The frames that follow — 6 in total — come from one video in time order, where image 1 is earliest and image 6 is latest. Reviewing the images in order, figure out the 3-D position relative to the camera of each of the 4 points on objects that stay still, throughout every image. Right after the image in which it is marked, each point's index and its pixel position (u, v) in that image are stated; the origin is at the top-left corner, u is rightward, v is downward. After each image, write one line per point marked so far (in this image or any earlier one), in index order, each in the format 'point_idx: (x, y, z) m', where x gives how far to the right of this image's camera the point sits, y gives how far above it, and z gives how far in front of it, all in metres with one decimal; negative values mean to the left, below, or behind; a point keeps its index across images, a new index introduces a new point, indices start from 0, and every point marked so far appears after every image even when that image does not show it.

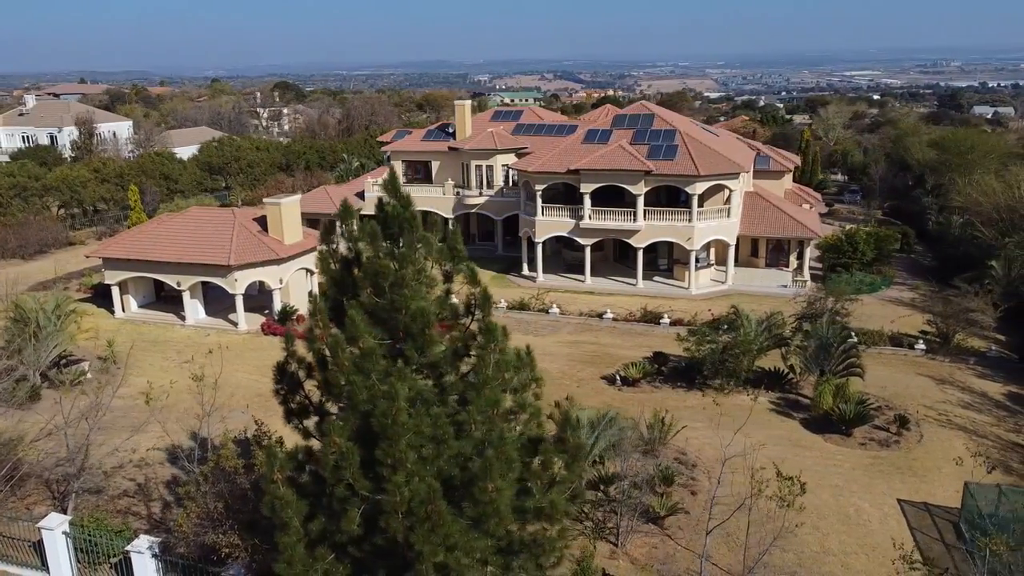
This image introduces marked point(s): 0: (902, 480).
0: (+8.9, -4.4, +18.4) m
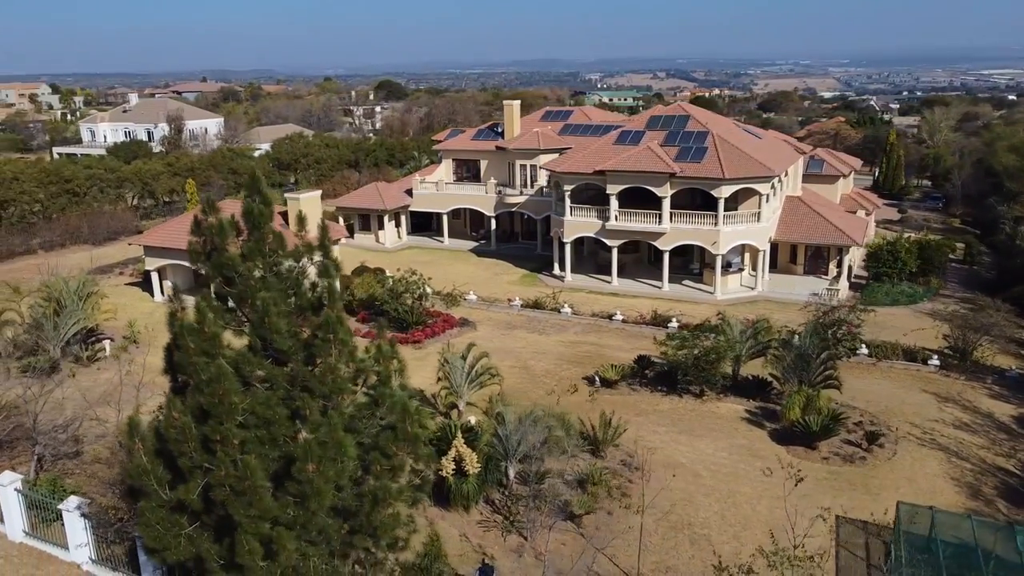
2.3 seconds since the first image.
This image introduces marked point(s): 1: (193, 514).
0: (+7.5, -4.6, +17.8) m
1: (-4.5, -3.2, +11.5) m
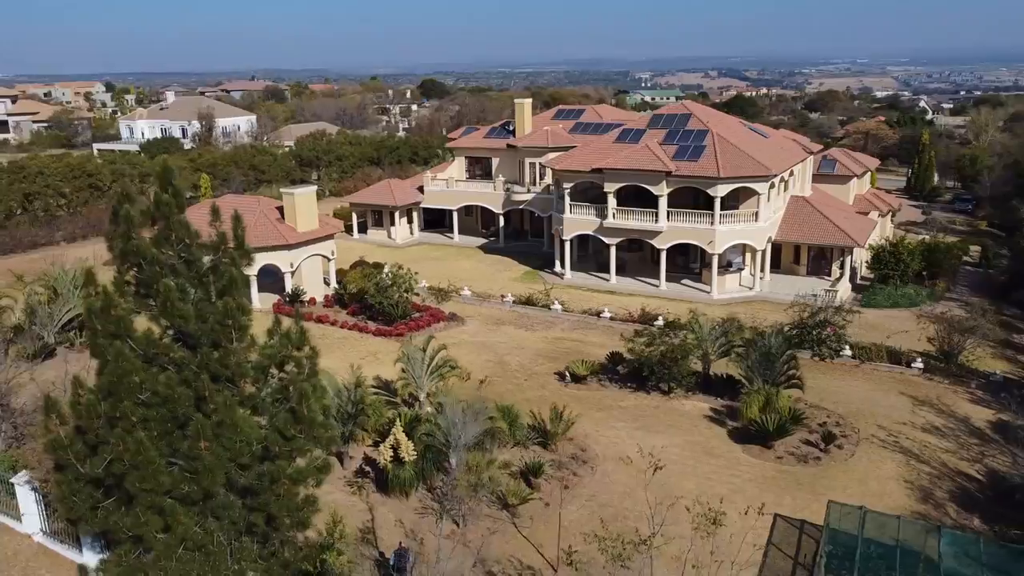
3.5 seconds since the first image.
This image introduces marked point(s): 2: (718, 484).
0: (+6.2, -4.6, +17.7) m
1: (-6.1, -3.0, +12.2) m
2: (+4.6, -4.4, +18.1) m
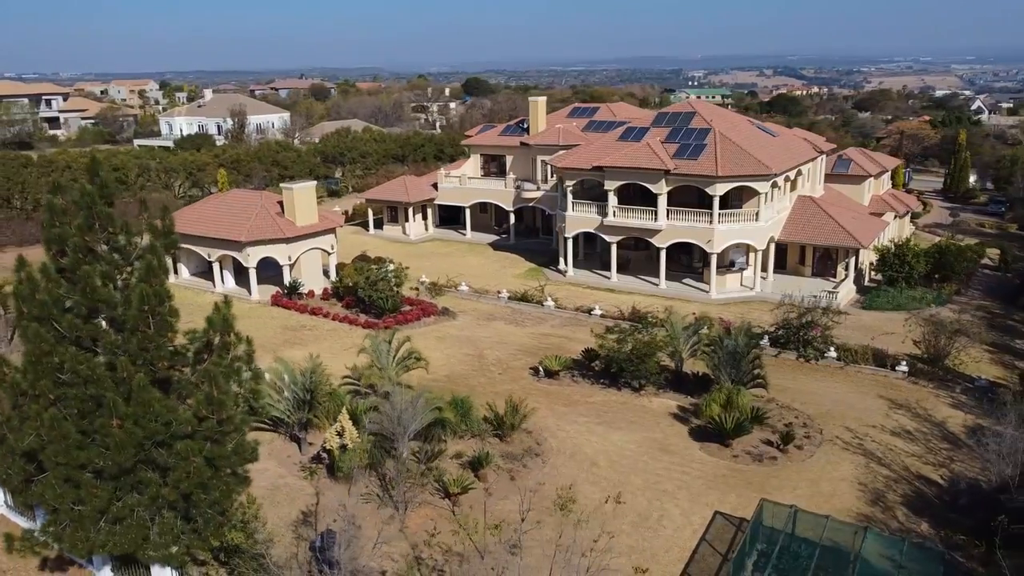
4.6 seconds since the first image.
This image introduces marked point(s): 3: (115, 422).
0: (+5.0, -4.5, +17.7) m
1: (-7.6, -2.8, +12.9) m
2: (+3.5, -4.4, +18.2) m
3: (-5.9, -2.0, +12.0) m
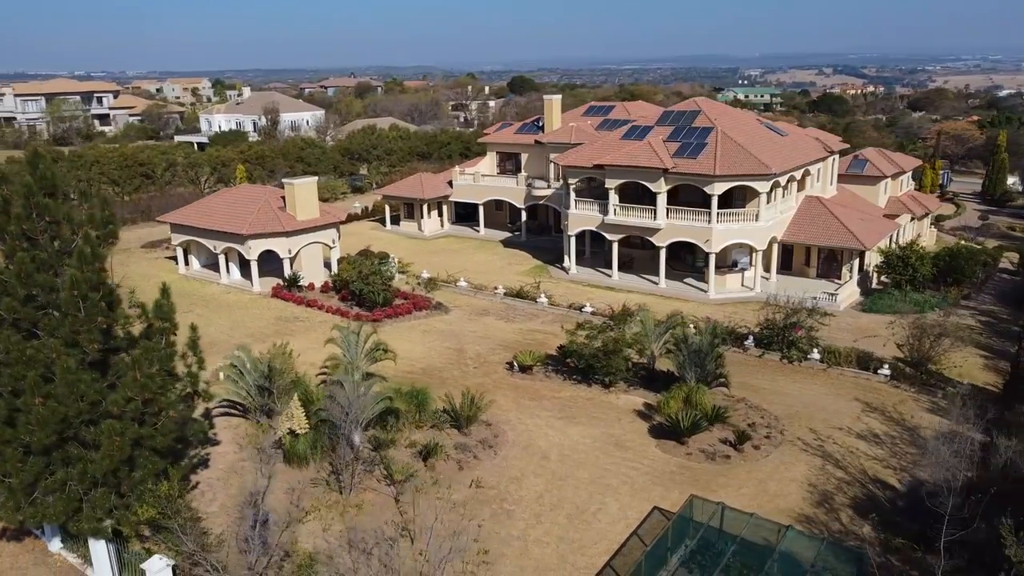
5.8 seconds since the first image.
0: (+3.8, -4.5, +17.8) m
1: (-9.1, -2.5, +13.8) m
2: (+2.3, -4.3, +18.4) m
3: (-7.4, -1.8, +12.7) m
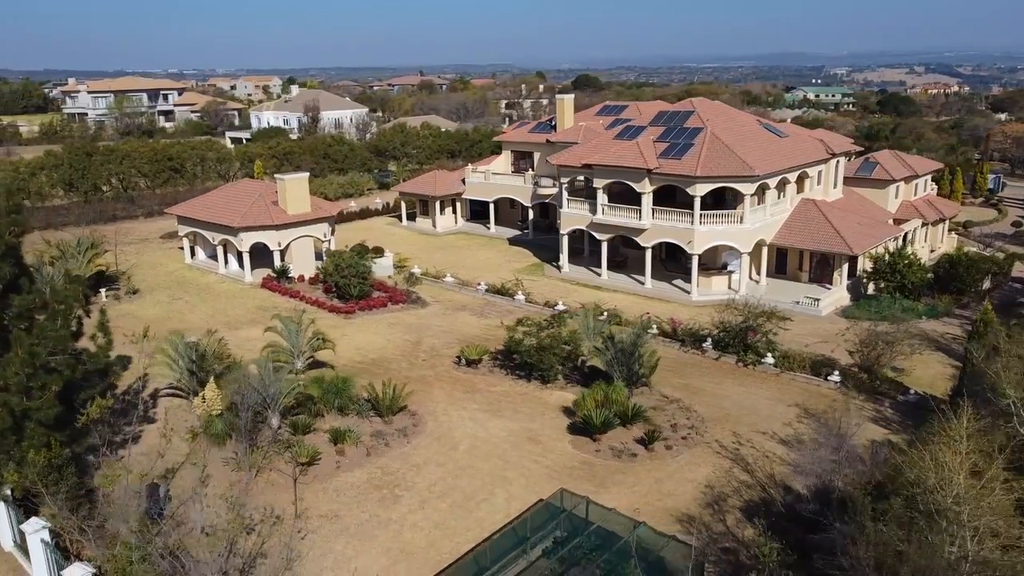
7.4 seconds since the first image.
0: (+1.4, -4.5, +18.1) m
1: (-11.7, -2.2, +15.3) m
2: (0.0, -4.2, +18.8) m
3: (-10.1, -1.5, +14.1) m
